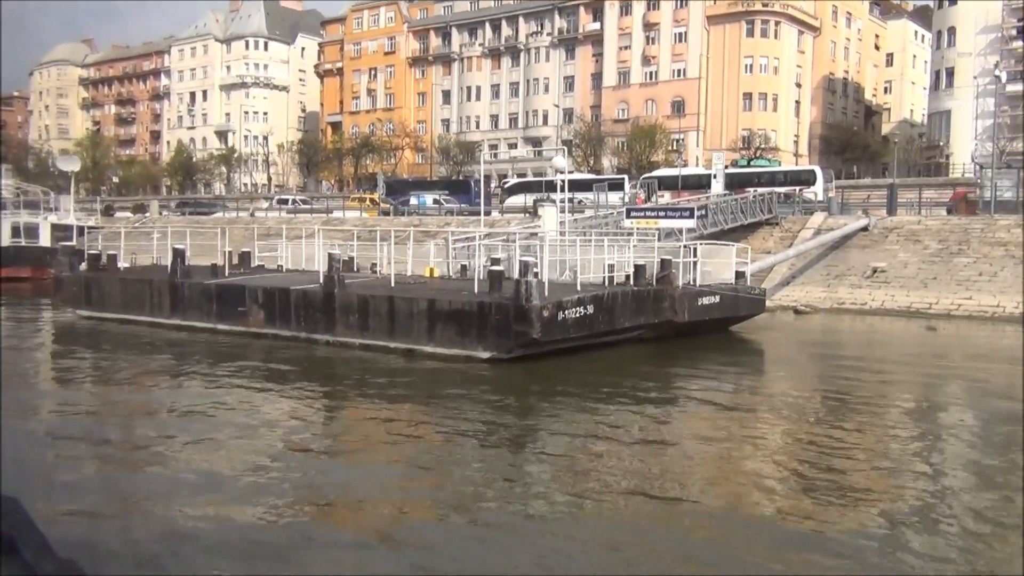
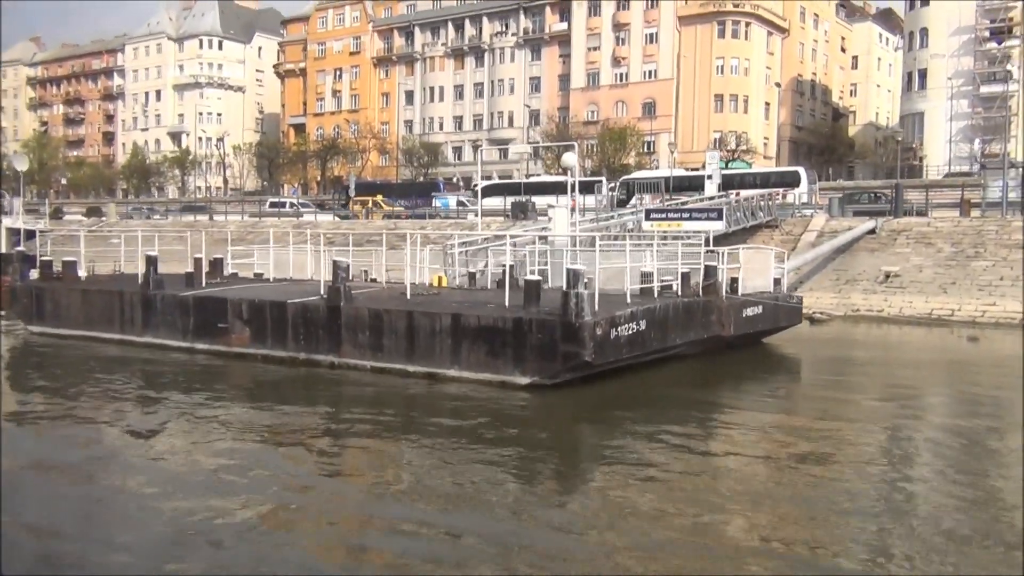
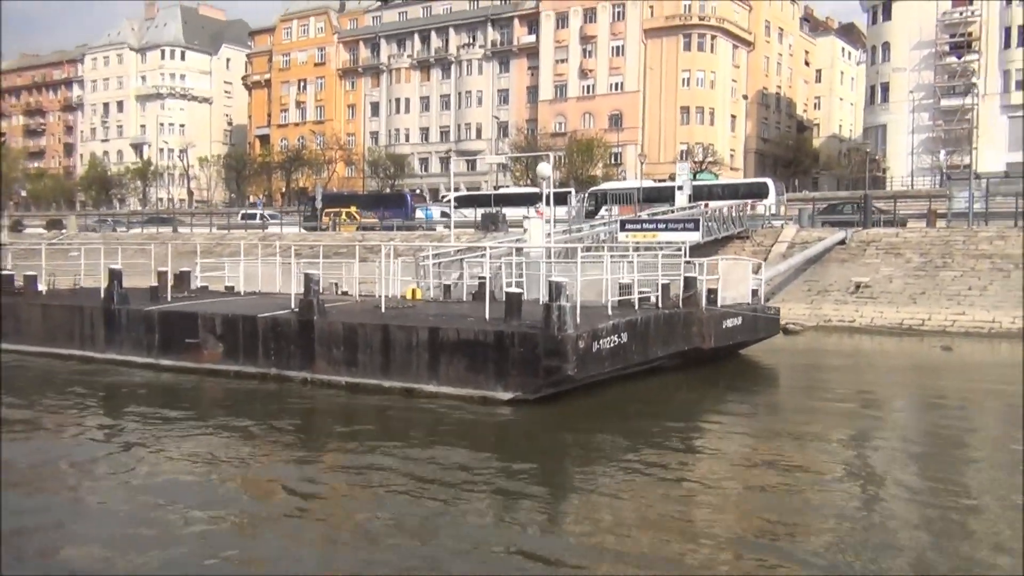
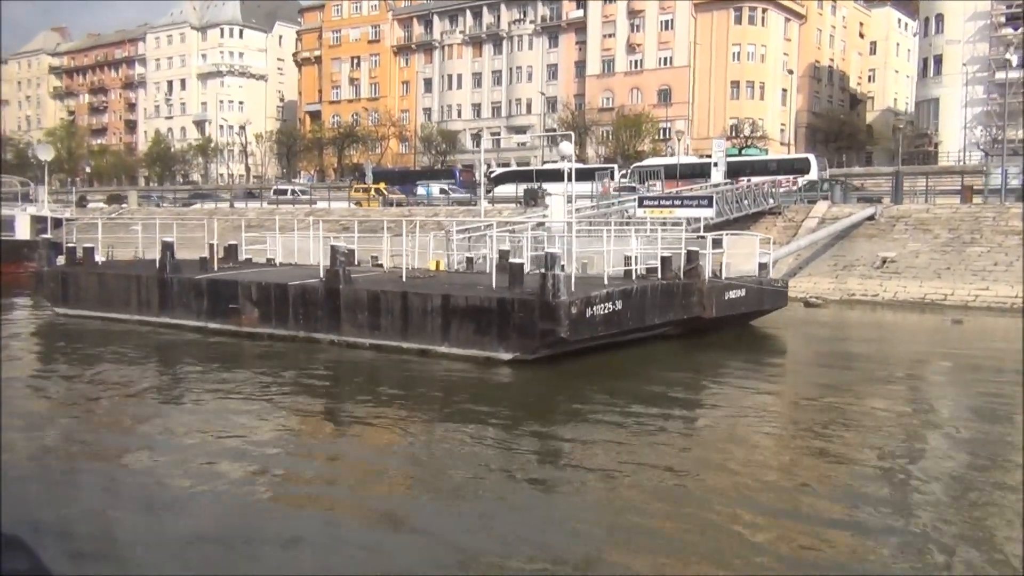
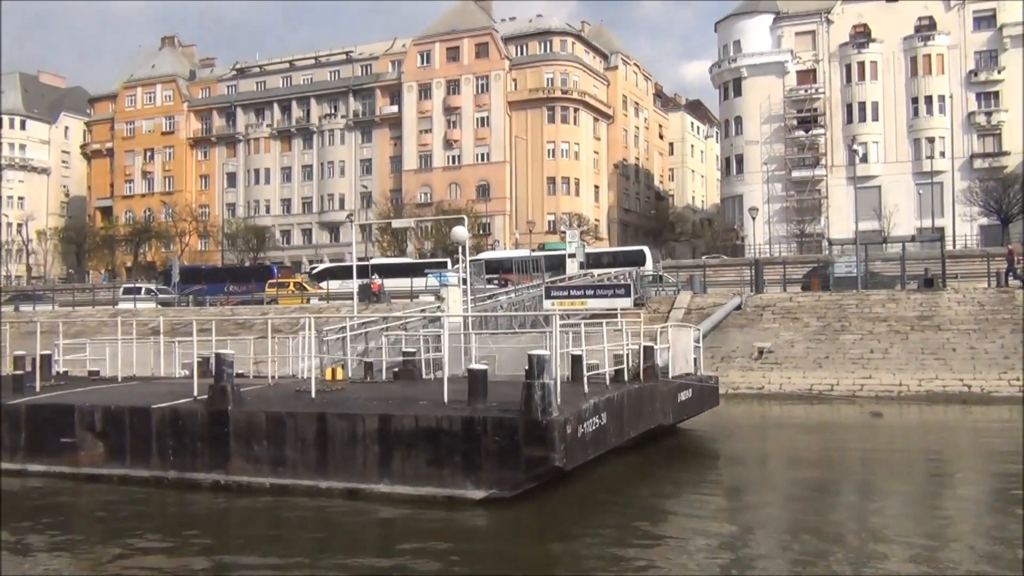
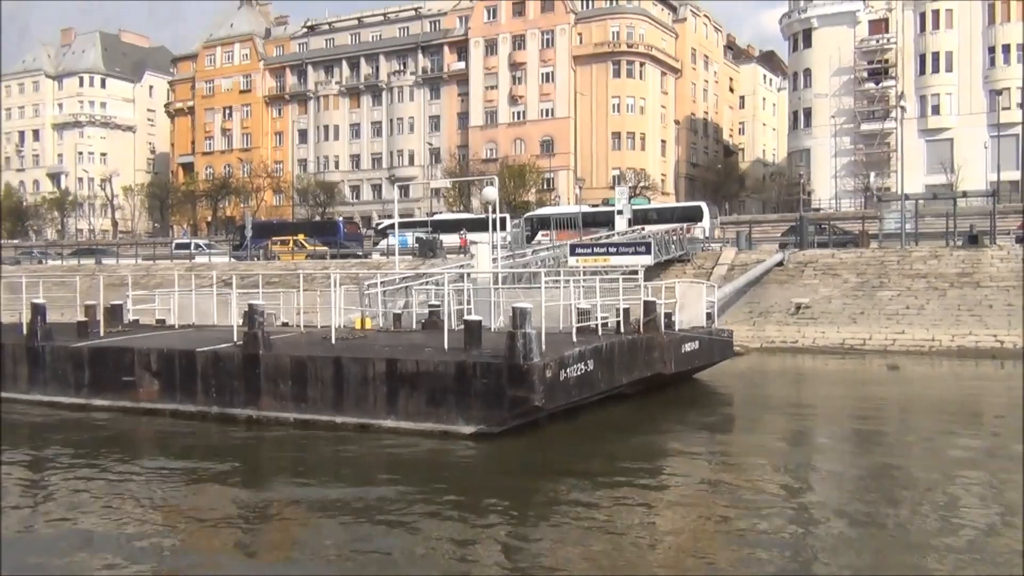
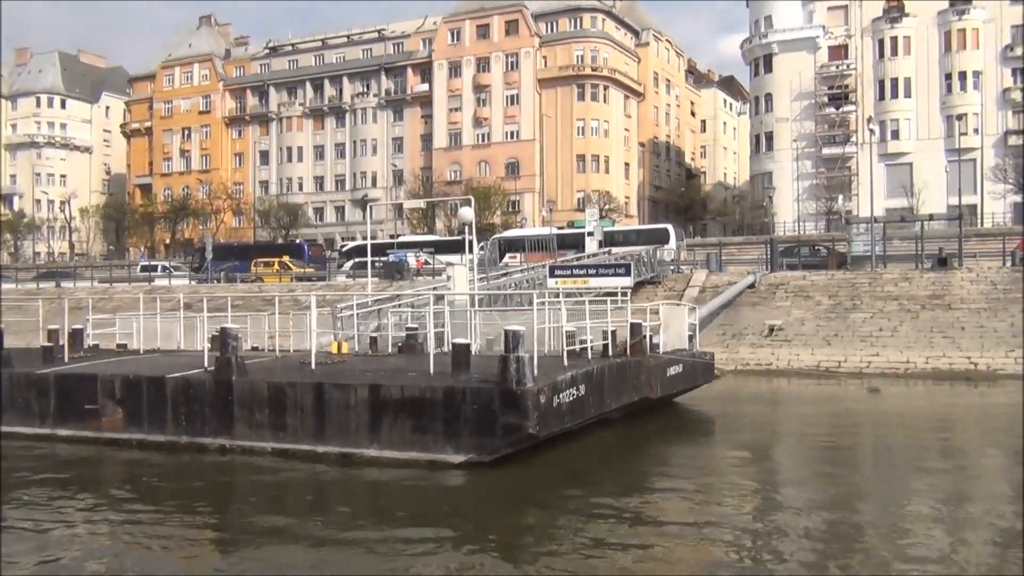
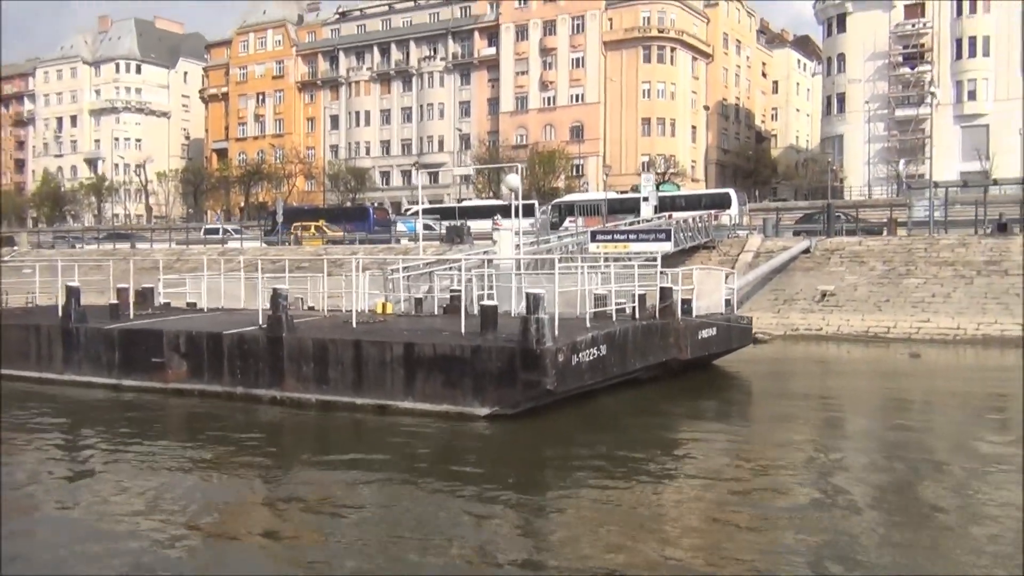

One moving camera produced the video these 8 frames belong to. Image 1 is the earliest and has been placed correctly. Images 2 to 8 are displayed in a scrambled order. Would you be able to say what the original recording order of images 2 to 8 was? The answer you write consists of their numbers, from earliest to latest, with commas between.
4, 2, 3, 8, 6, 7, 5
